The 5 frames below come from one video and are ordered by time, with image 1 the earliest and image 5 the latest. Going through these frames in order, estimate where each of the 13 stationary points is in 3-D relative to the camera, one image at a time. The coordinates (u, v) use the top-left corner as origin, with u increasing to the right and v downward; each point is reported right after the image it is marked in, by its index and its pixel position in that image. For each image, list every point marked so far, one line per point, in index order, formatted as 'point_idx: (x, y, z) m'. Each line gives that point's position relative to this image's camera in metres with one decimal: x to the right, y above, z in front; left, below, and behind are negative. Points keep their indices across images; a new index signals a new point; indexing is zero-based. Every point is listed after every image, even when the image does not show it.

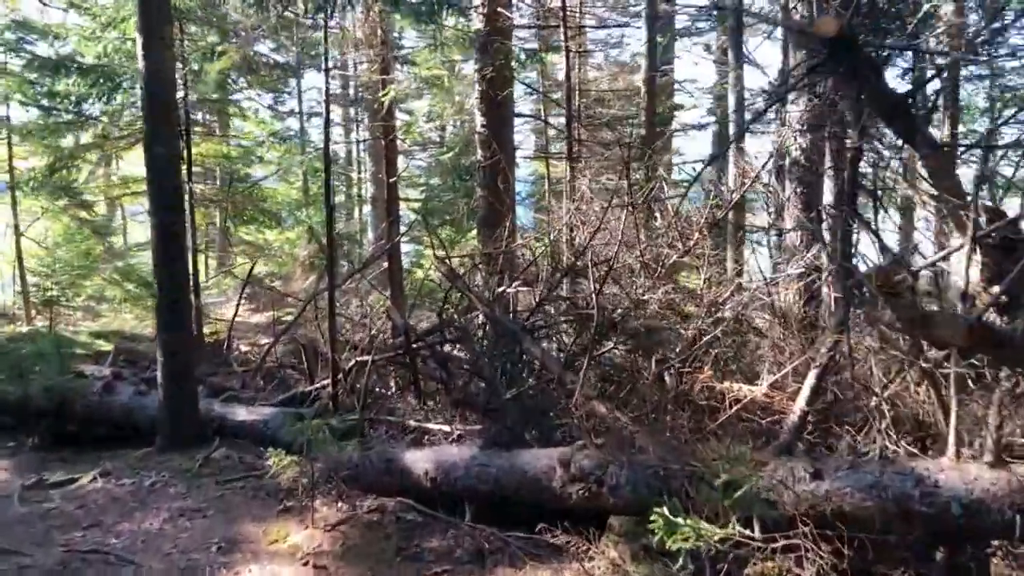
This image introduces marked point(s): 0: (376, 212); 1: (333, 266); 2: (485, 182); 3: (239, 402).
0: (-2.4, +1.3, +15.3) m
1: (-1.7, +0.2, +8.4) m
2: (-0.3, +1.2, +9.6) m
3: (-2.4, -1.0, +7.5) m
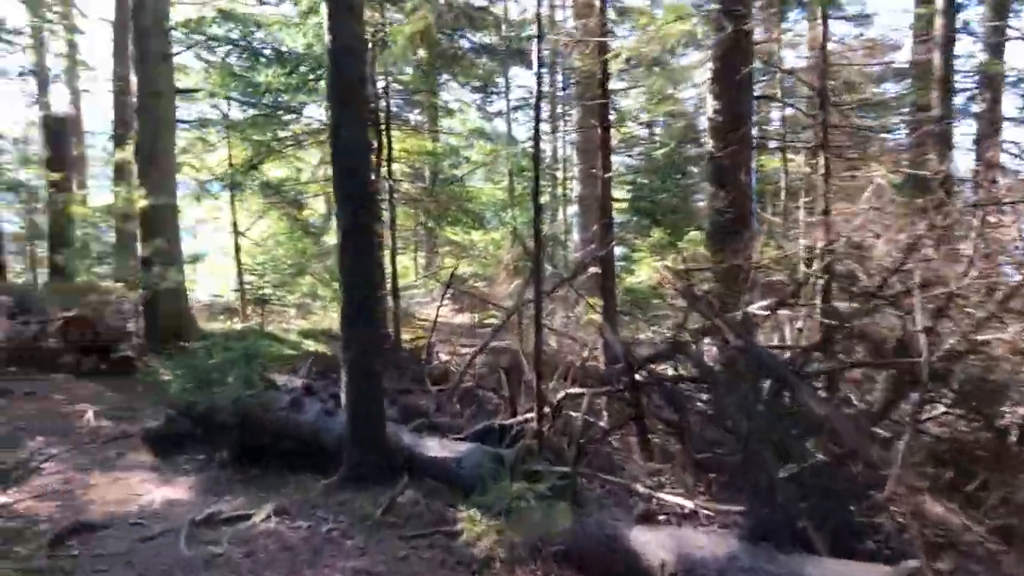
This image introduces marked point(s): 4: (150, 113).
0: (+1.2, +1.2, +14.1) m
1: (+0.2, +0.1, +7.3) m
2: (+1.9, +1.0, +8.1) m
3: (-0.6, -1.1, +6.5) m
4: (-5.0, +2.4, +12.0) m
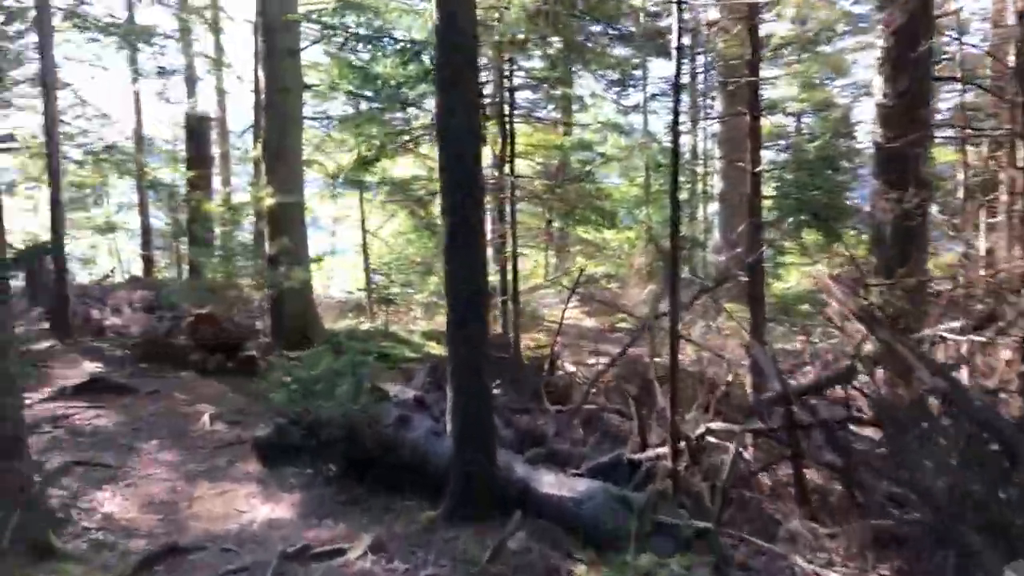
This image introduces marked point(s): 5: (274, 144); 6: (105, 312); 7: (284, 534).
0: (+3.2, +1.2, +13.0) m
1: (+1.2, 0.0, +6.4) m
2: (+3.0, +0.9, +7.0) m
3: (+0.3, -1.1, +5.8) m
4: (-3.2, +2.4, +11.9) m
5: (-3.3, +2.0, +11.9) m
6: (-7.0, -0.4, +14.8) m
7: (-1.5, -1.6, +5.7) m
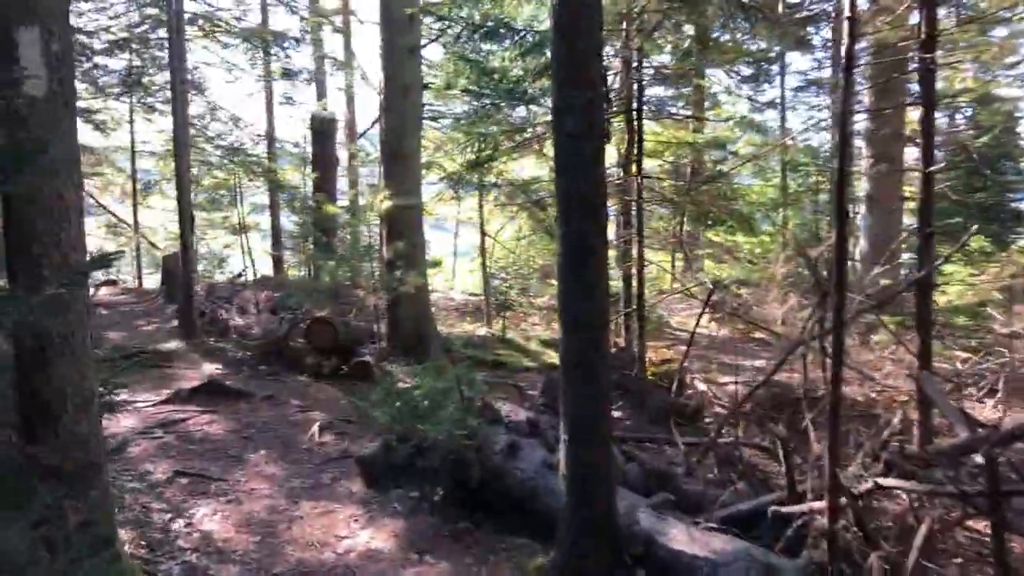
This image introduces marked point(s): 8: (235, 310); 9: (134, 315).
0: (+5.0, +1.0, +11.8) m
1: (+2.0, -0.1, +5.6) m
2: (+3.9, +0.8, +5.8) m
3: (+1.0, -1.2, +5.1) m
4: (-1.5, +2.4, +11.6) m
5: (-1.6, +1.9, +11.6) m
6: (-4.9, -0.4, +15.0) m
7: (-0.8, -1.7, +5.3) m
8: (-4.8, -0.4, +15.2) m
9: (-7.6, -0.5, +17.5) m
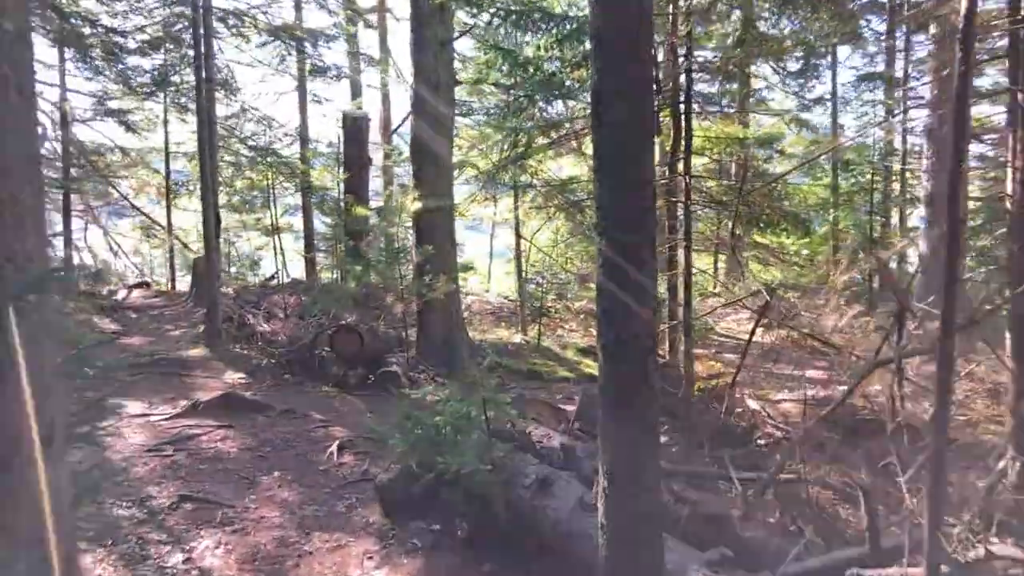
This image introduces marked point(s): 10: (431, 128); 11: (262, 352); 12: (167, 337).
0: (+5.4, +0.9, +10.9) m
1: (+2.2, -0.2, +4.8) m
2: (+4.1, +0.7, +5.0) m
3: (+1.1, -1.3, +4.4) m
4: (-1.1, +2.3, +11.0) m
5: (-1.1, +1.8, +11.1) m
6: (-4.3, -0.5, +14.5) m
7: (-0.6, -1.8, +4.6) m
8: (-4.2, -0.5, +14.7) m
9: (-6.9, -0.6, +17.1) m
10: (-1.1, +2.0, +11.0) m
11: (-3.5, -0.9, +12.2) m
12: (-5.8, -0.8, +14.5) m
